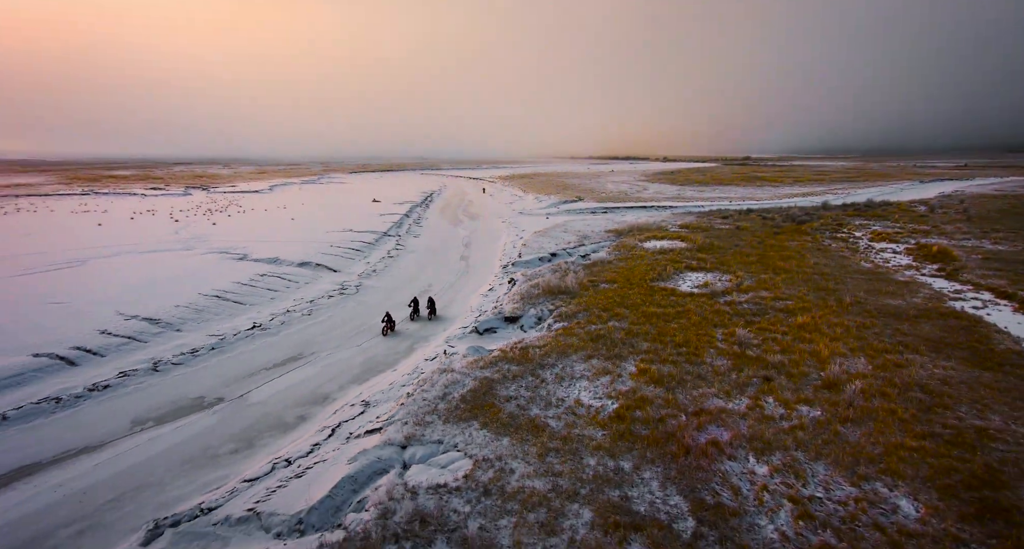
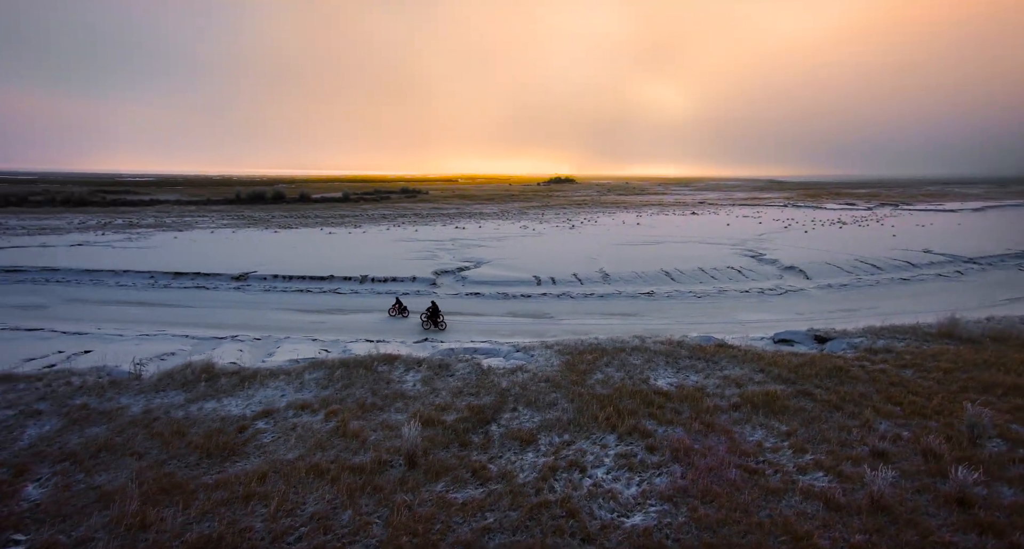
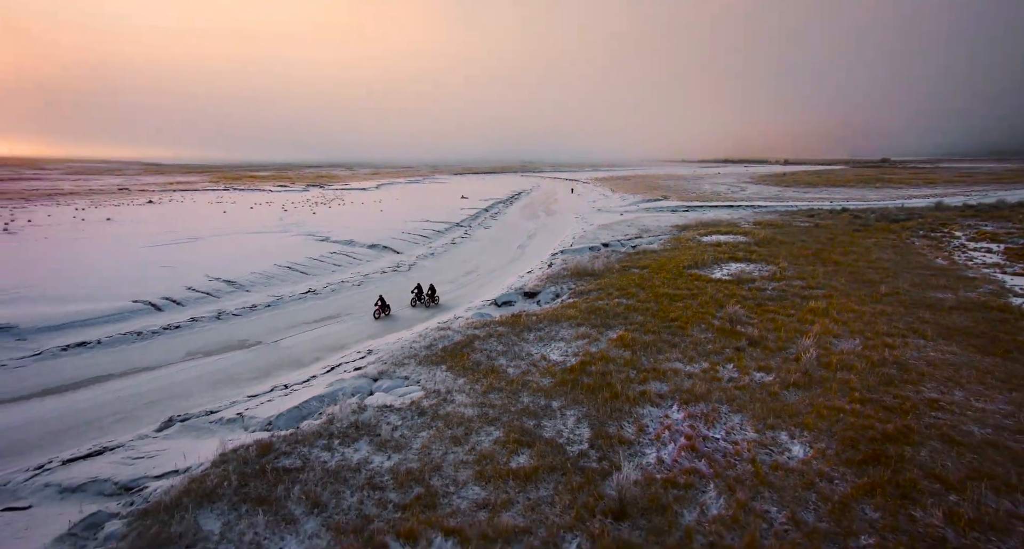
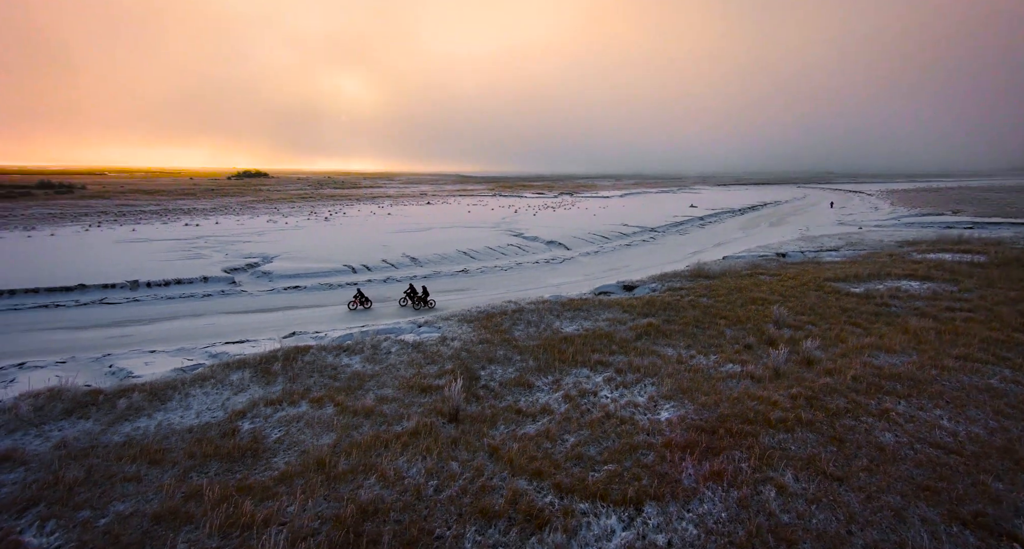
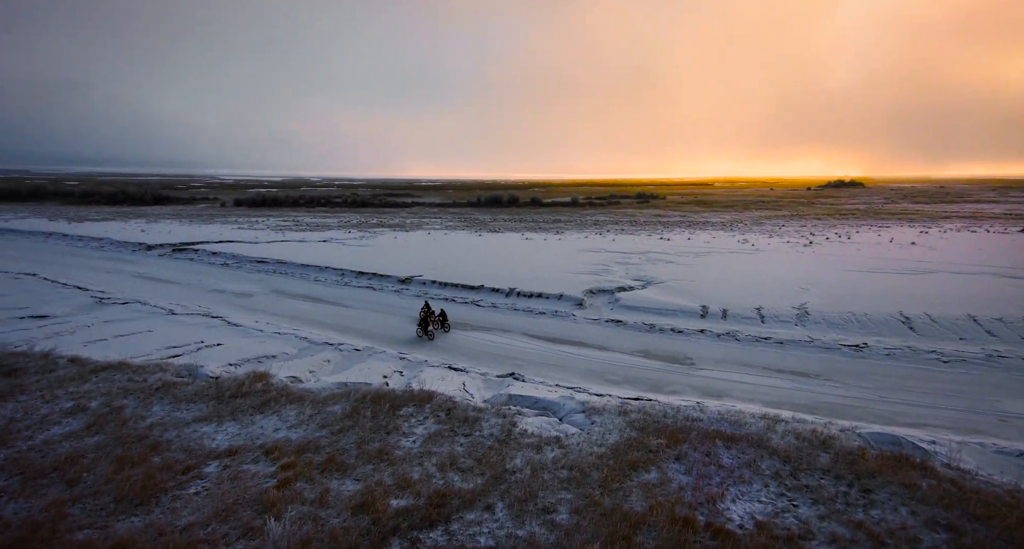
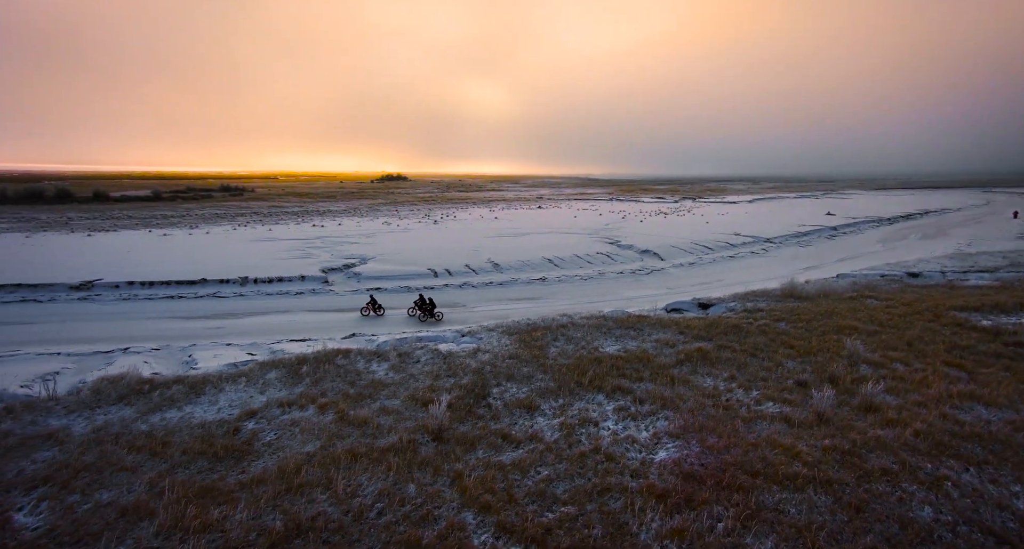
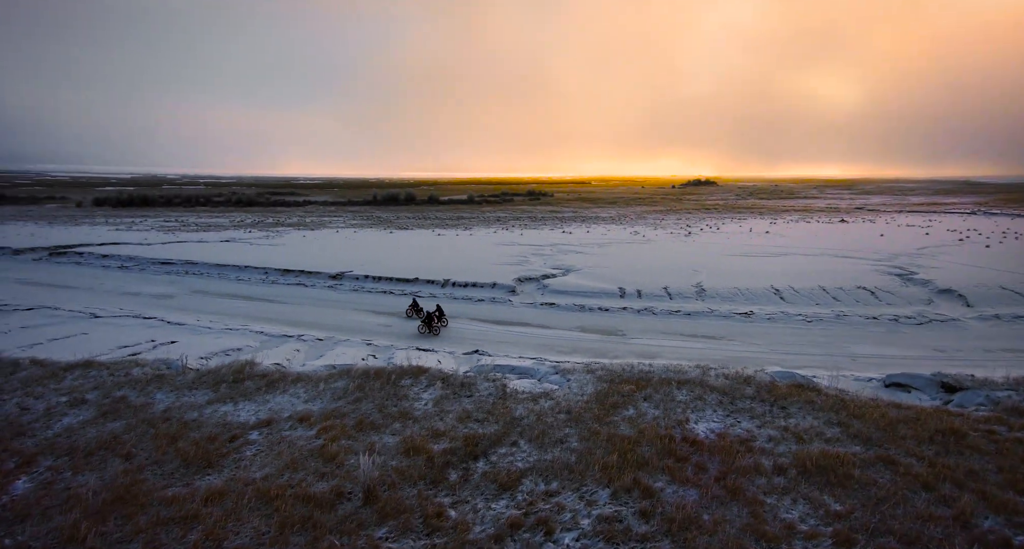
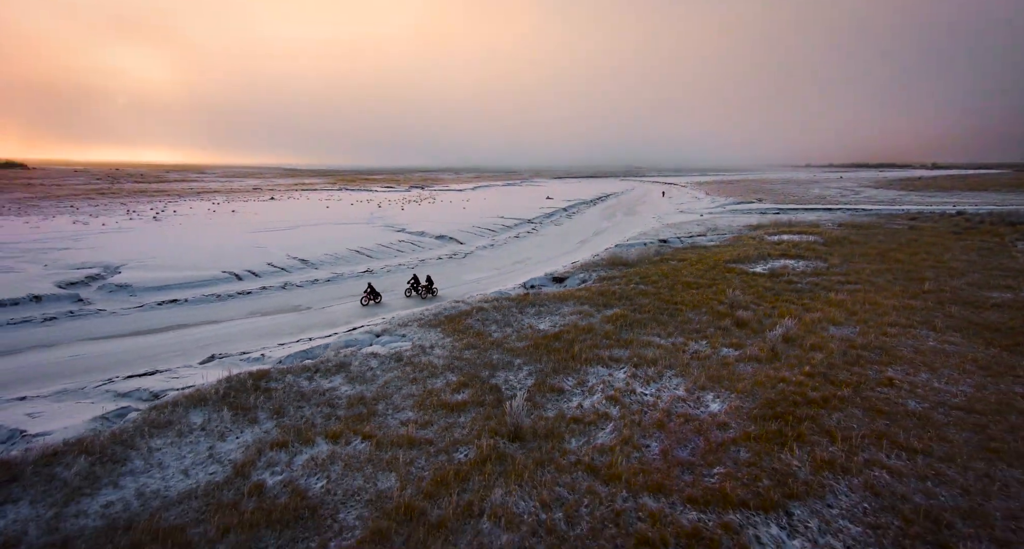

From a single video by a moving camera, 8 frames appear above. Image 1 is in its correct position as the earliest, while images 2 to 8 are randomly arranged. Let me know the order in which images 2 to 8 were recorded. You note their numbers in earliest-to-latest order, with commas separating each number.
3, 8, 4, 6, 2, 7, 5
